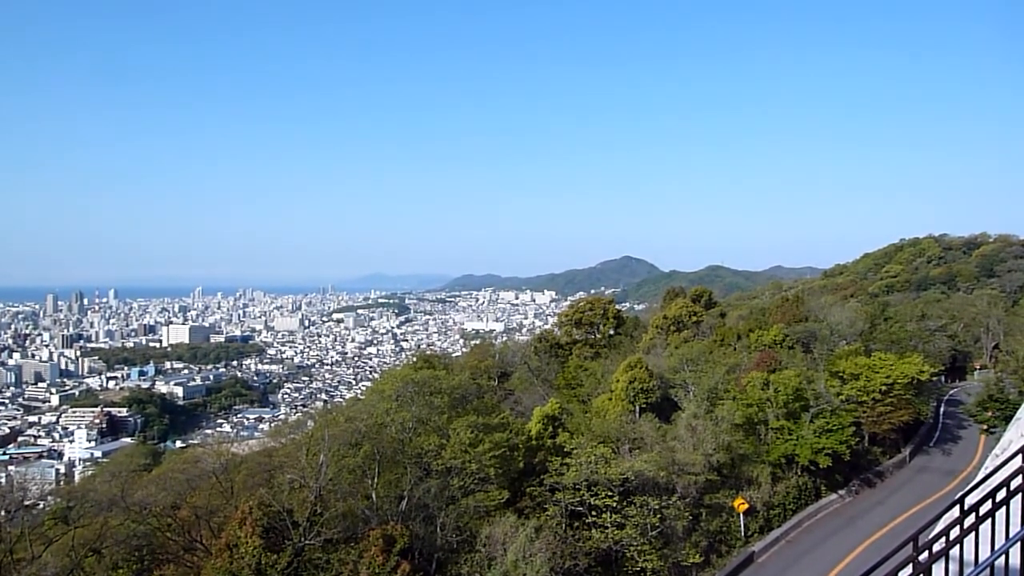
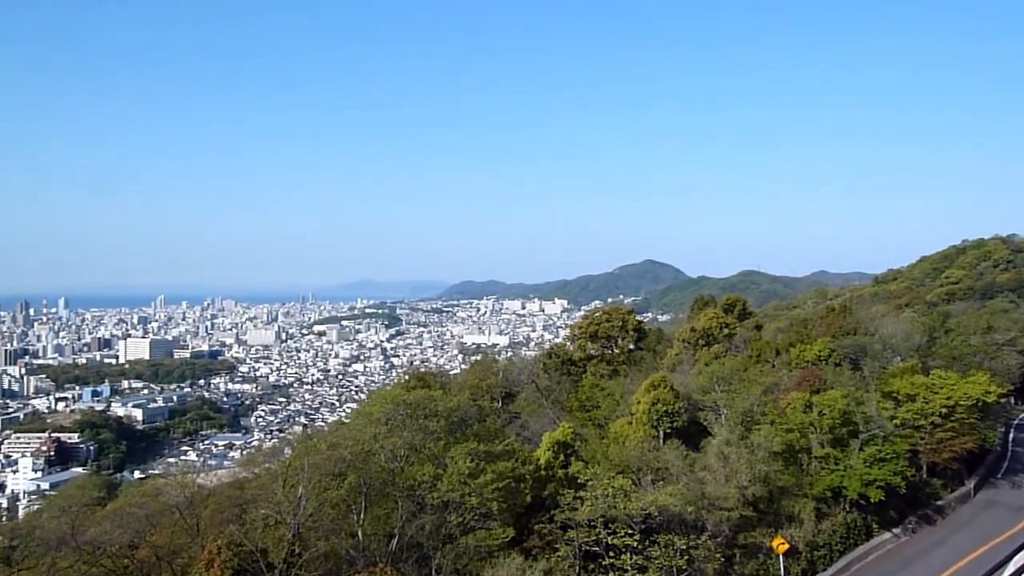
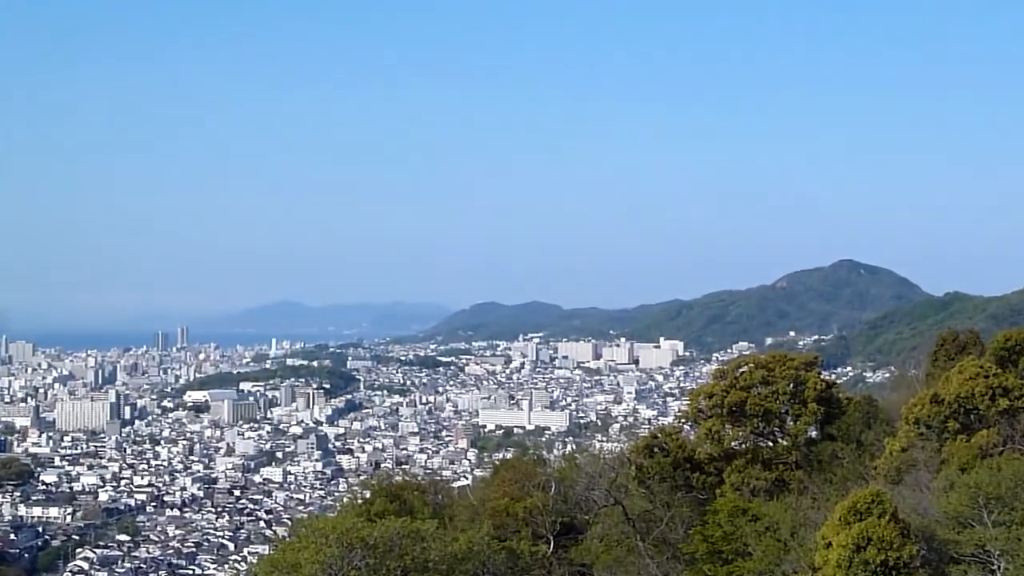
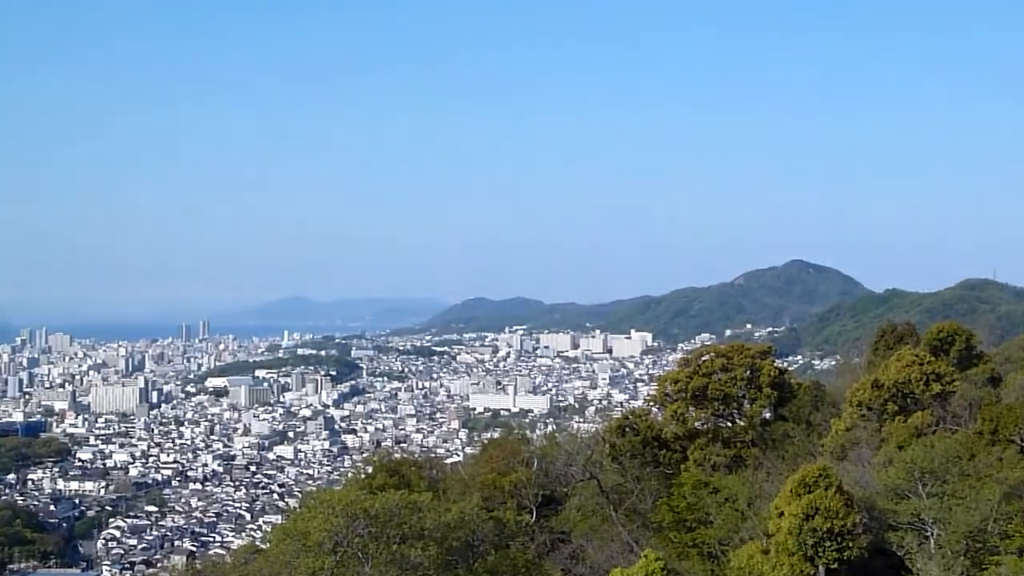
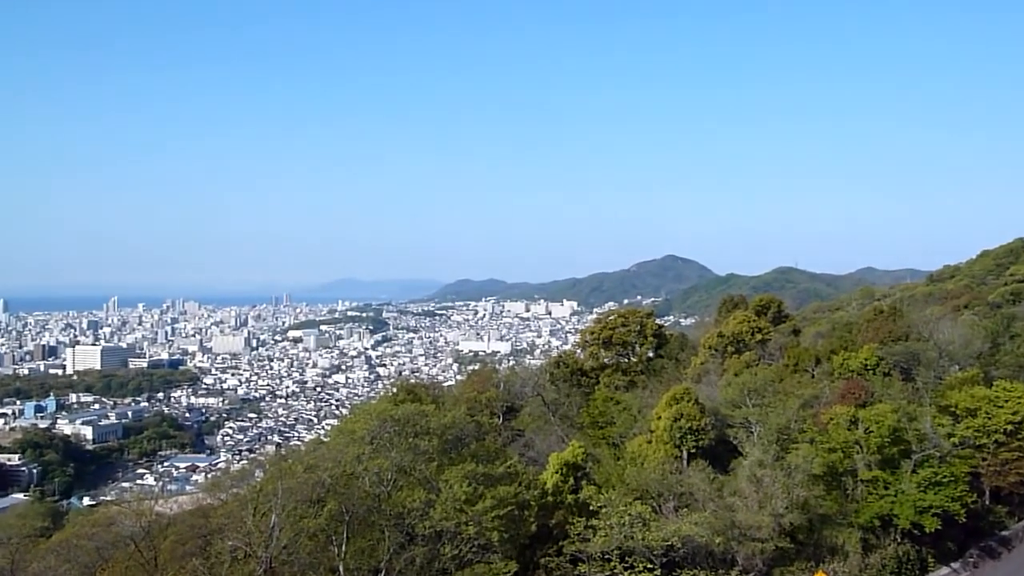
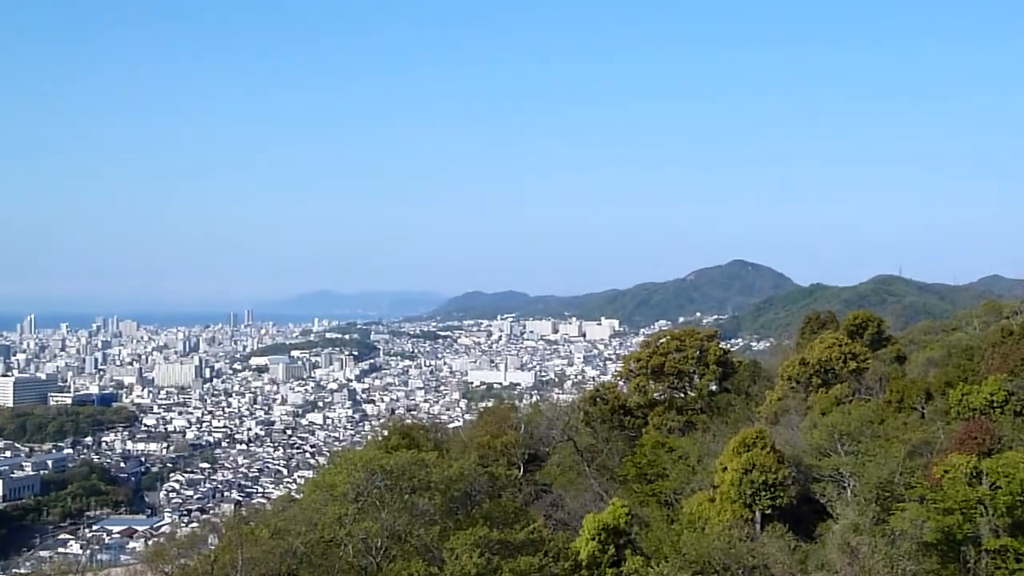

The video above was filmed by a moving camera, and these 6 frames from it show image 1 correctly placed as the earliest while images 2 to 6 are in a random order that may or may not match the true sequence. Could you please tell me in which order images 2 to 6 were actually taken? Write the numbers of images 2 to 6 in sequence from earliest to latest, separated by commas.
2, 5, 6, 4, 3
